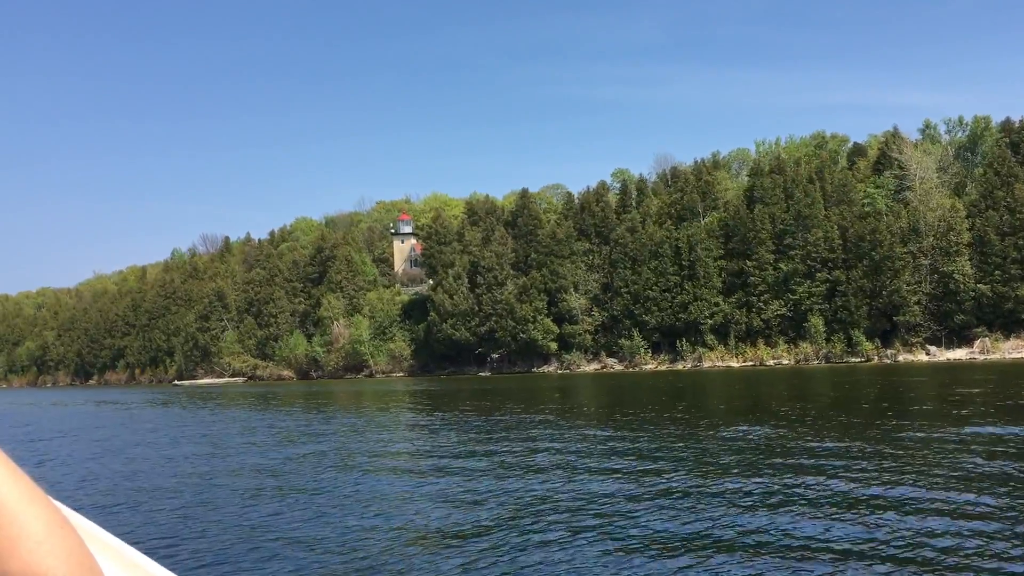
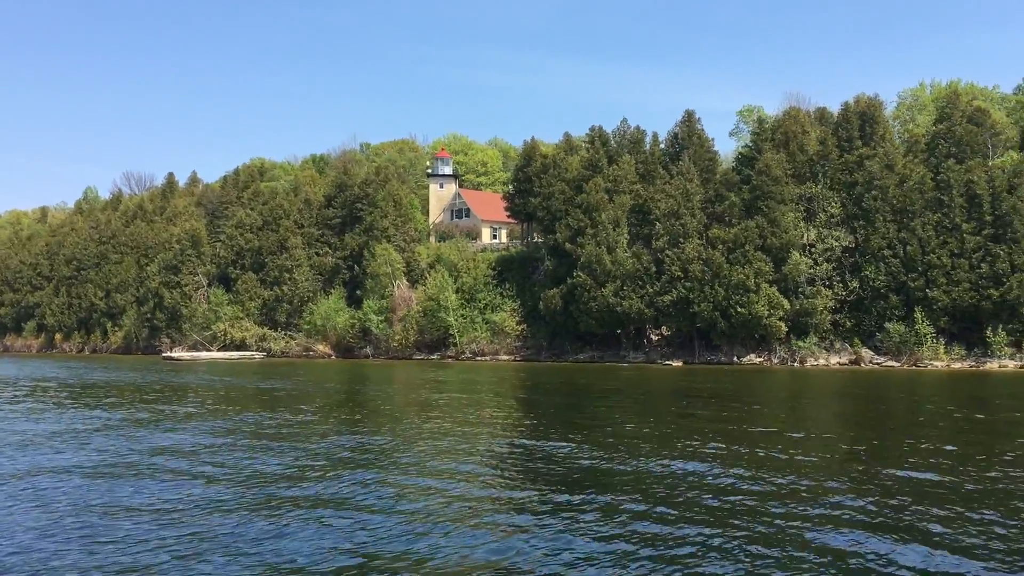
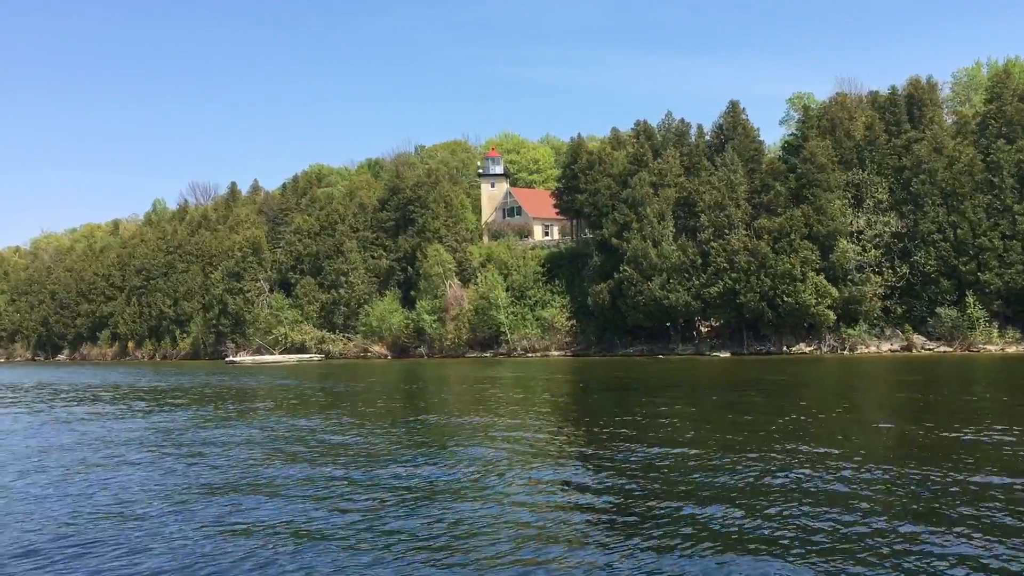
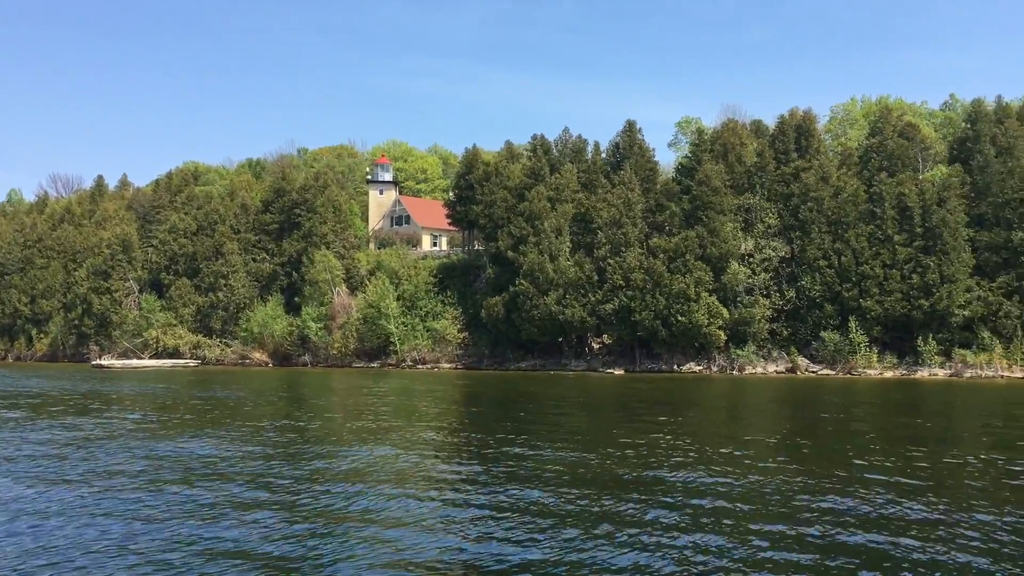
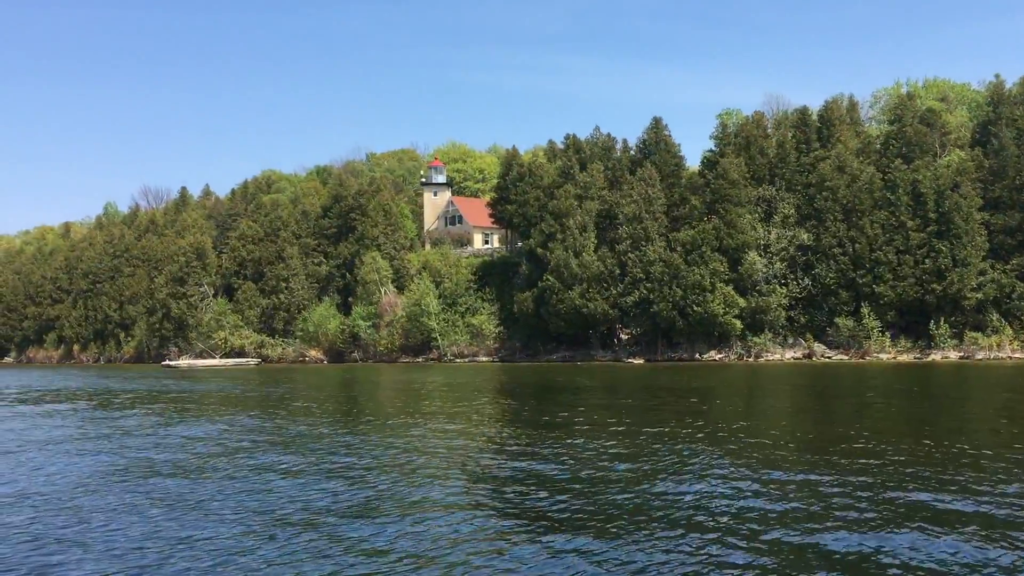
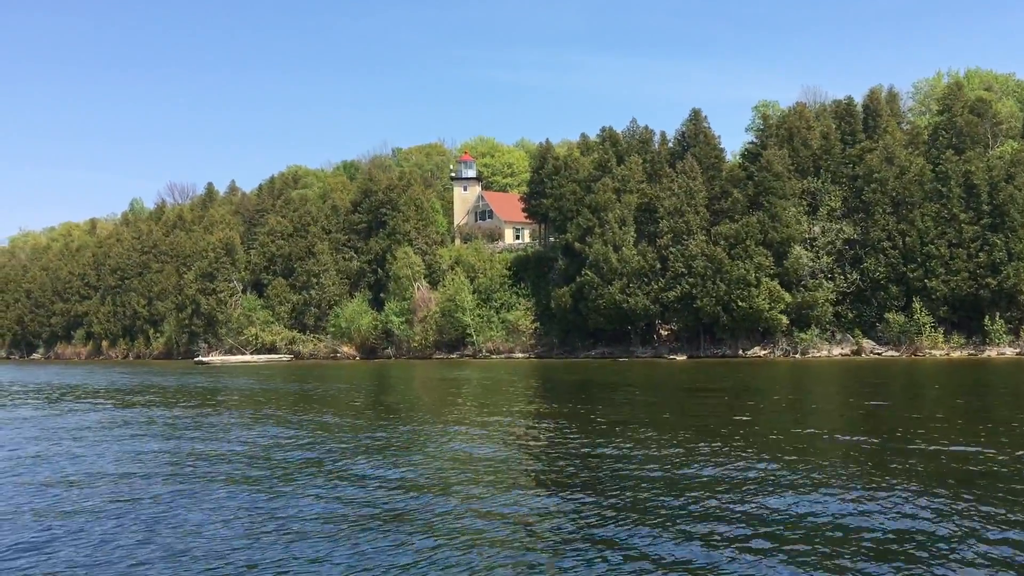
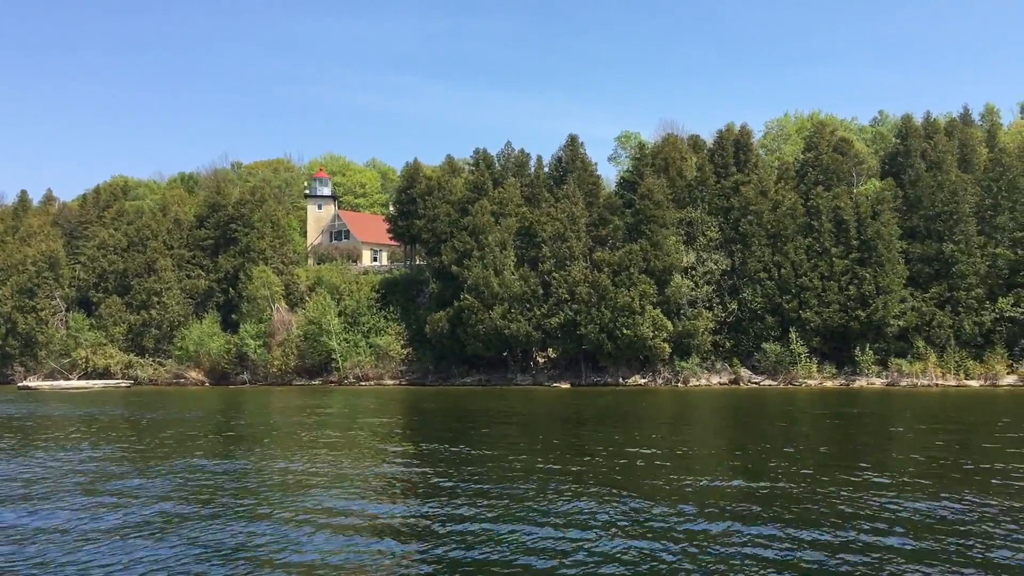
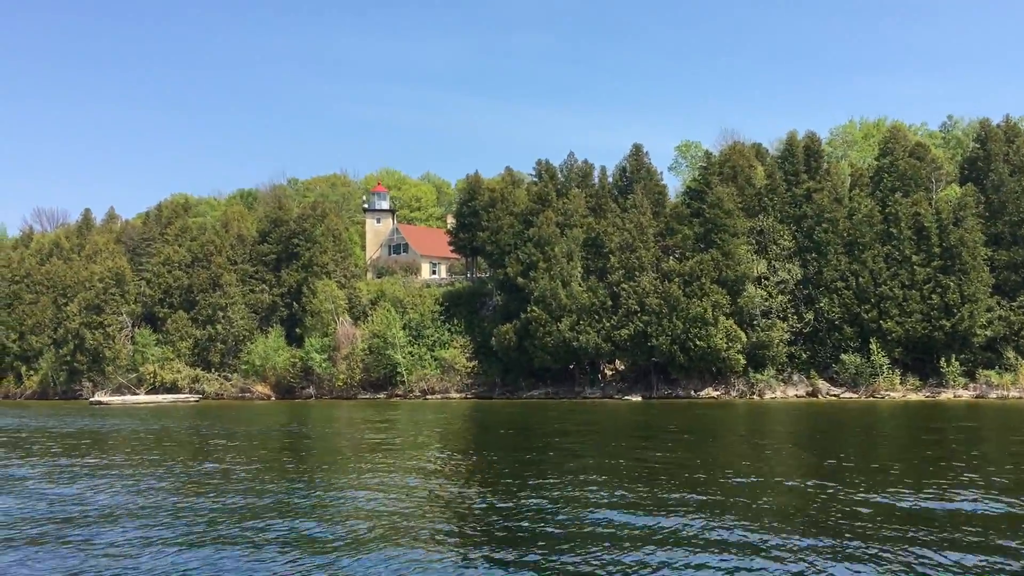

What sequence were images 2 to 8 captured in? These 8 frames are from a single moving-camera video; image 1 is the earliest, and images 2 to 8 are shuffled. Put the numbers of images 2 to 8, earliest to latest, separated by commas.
5, 6, 3, 2, 4, 7, 8
